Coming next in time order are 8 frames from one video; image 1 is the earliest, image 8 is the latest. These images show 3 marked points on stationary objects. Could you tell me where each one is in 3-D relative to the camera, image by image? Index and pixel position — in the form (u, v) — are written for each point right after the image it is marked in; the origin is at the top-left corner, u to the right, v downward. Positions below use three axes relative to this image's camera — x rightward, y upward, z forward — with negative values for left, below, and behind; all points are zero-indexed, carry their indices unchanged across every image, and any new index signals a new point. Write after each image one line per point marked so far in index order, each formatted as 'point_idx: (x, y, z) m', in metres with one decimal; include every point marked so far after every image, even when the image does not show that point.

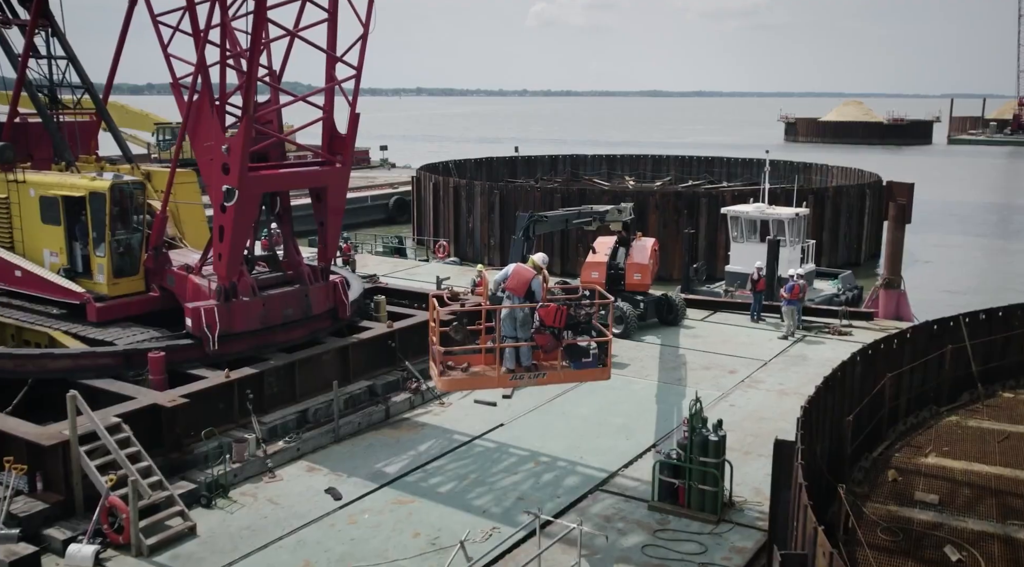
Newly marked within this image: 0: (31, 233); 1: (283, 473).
0: (-8.4, +0.9, +15.6) m
1: (-3.2, -2.6, +12.3) m
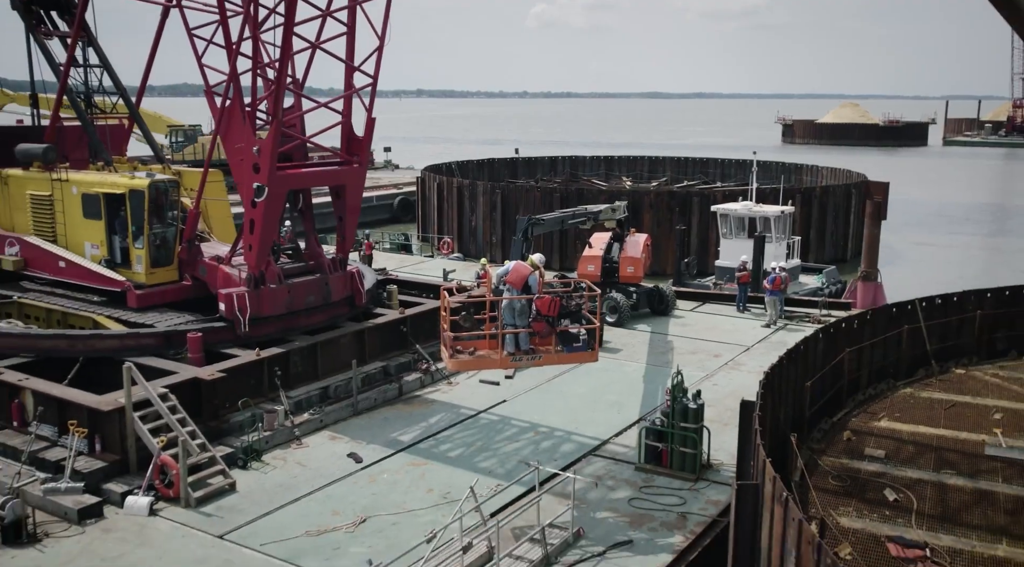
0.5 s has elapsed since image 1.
0: (-8.4, +1.1, +17.0) m
1: (-3.1, -2.4, +13.8) m
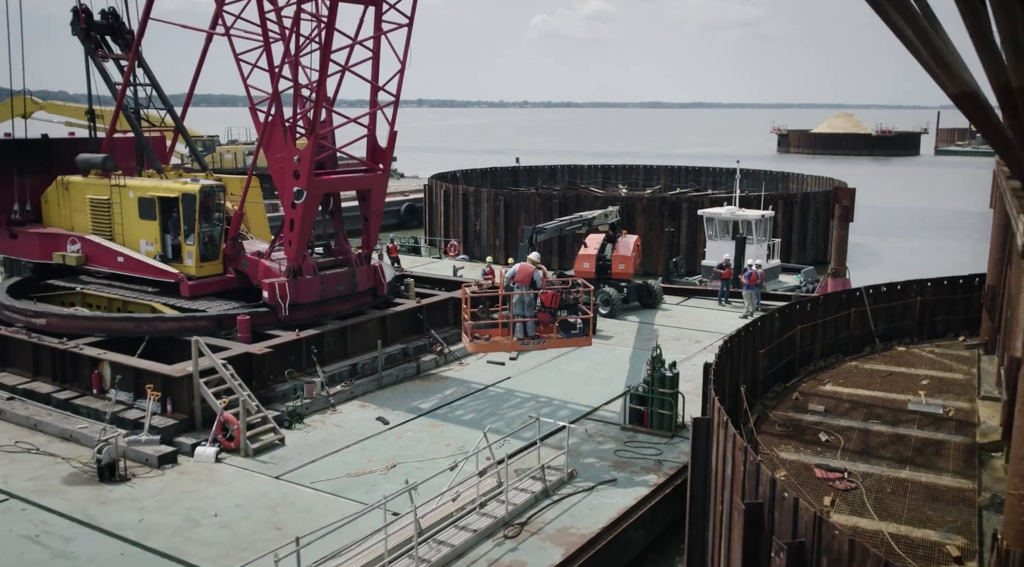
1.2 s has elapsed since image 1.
0: (-8.3, +1.2, +19.4) m
1: (-3.1, -2.2, +16.1) m
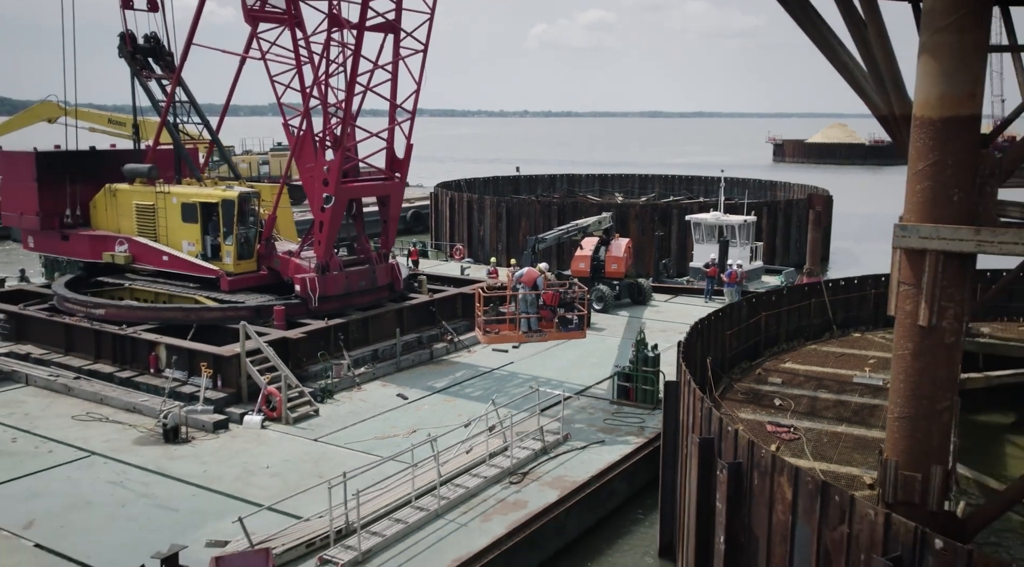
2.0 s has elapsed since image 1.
0: (-8.2, +1.3, +21.7) m
1: (-3.0, -2.1, +18.4) m
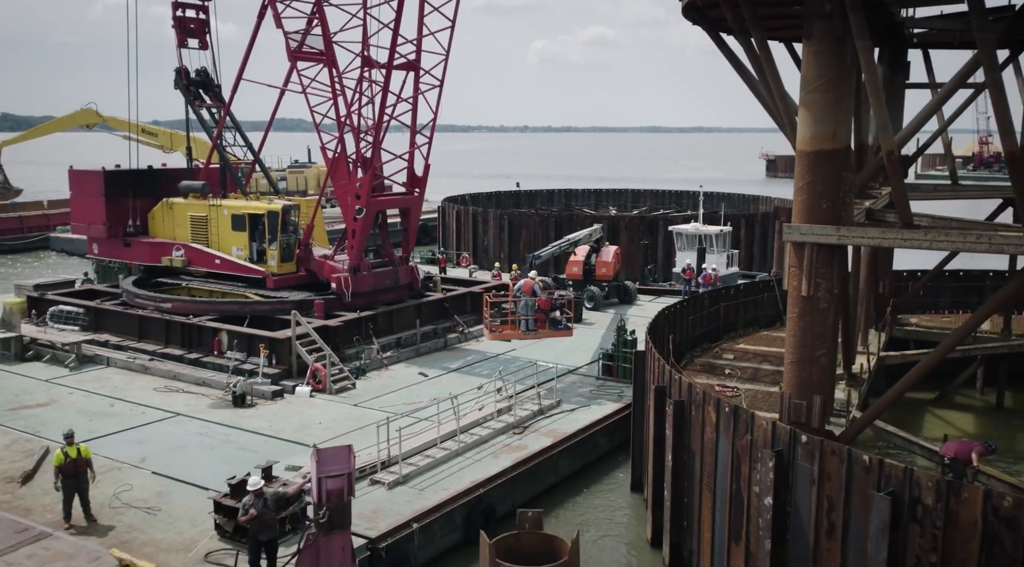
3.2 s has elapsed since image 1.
0: (-8.2, +1.3, +25.3) m
1: (-2.9, -2.0, +22.0) m
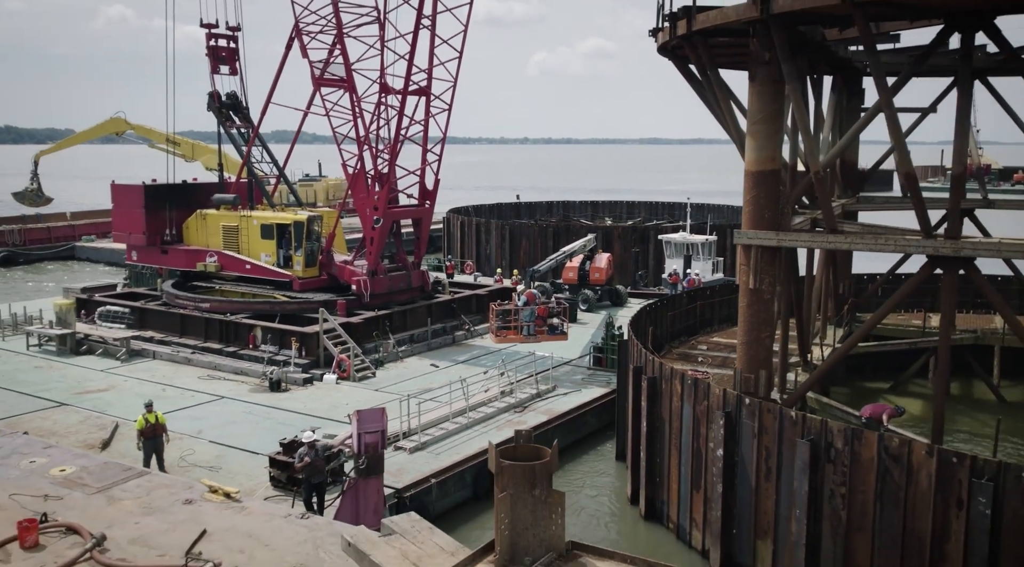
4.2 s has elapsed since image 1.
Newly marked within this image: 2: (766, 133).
0: (-8.1, +1.2, +28.1) m
1: (-2.9, -2.1, +24.7) m
2: (+4.2, +2.5, +14.7) m
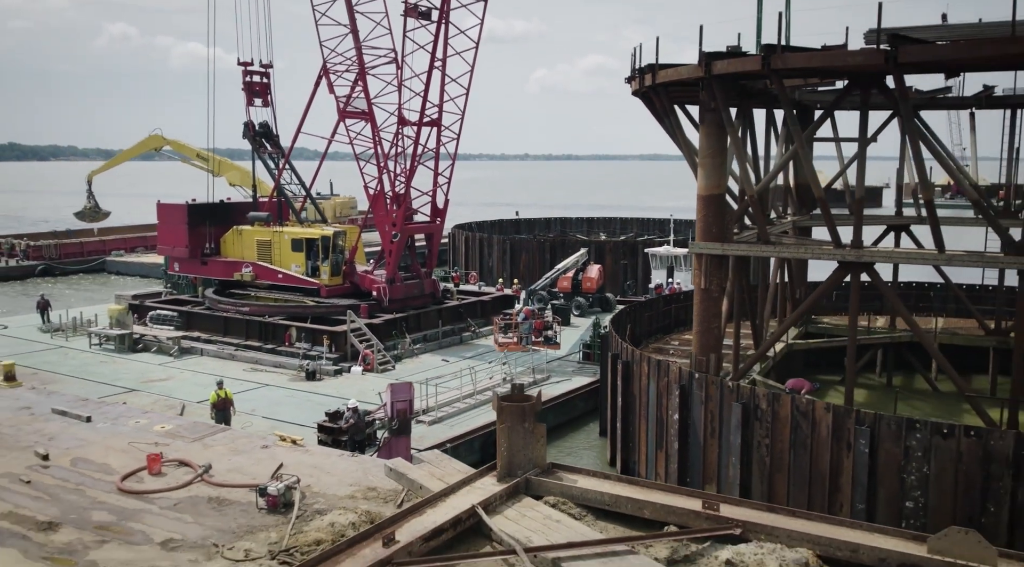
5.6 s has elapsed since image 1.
0: (-8.1, +1.0, +31.9) m
1: (-2.9, -2.3, +28.5) m
2: (+4.2, +2.5, +18.5) m
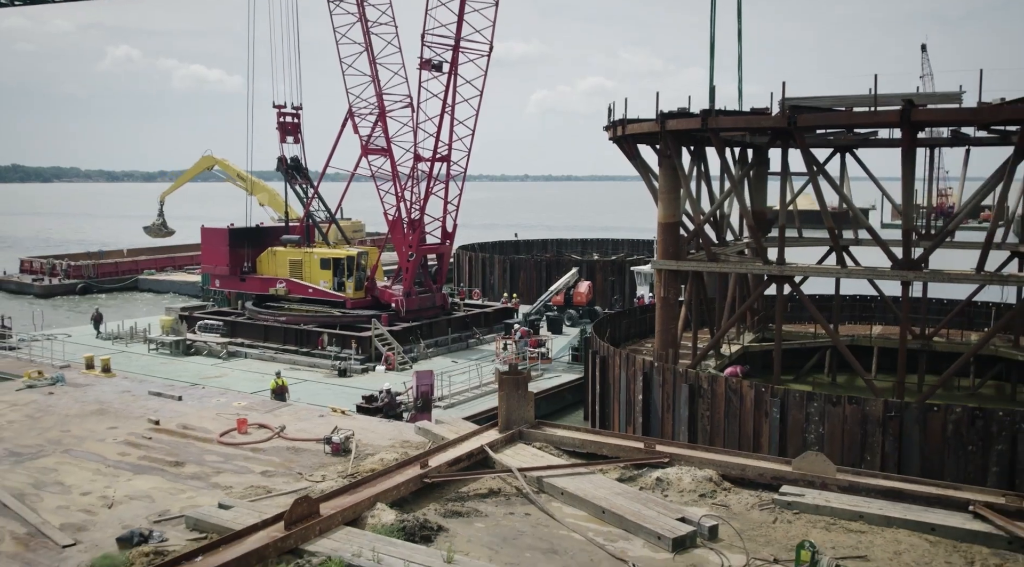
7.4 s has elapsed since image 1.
0: (-8.1, +0.4, +36.8) m
1: (-2.9, -2.8, +33.3) m
2: (+4.1, +2.2, +23.4) m
